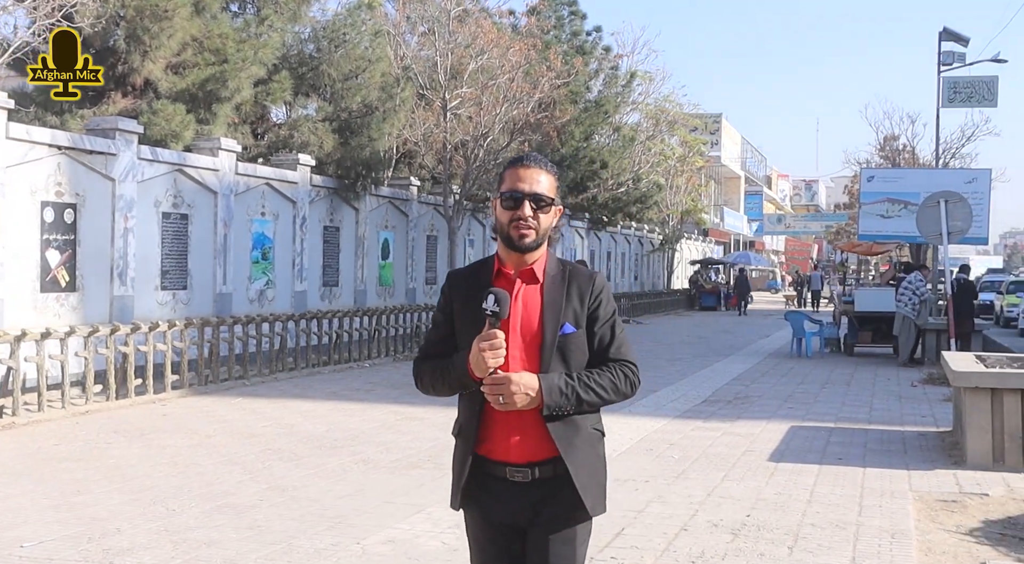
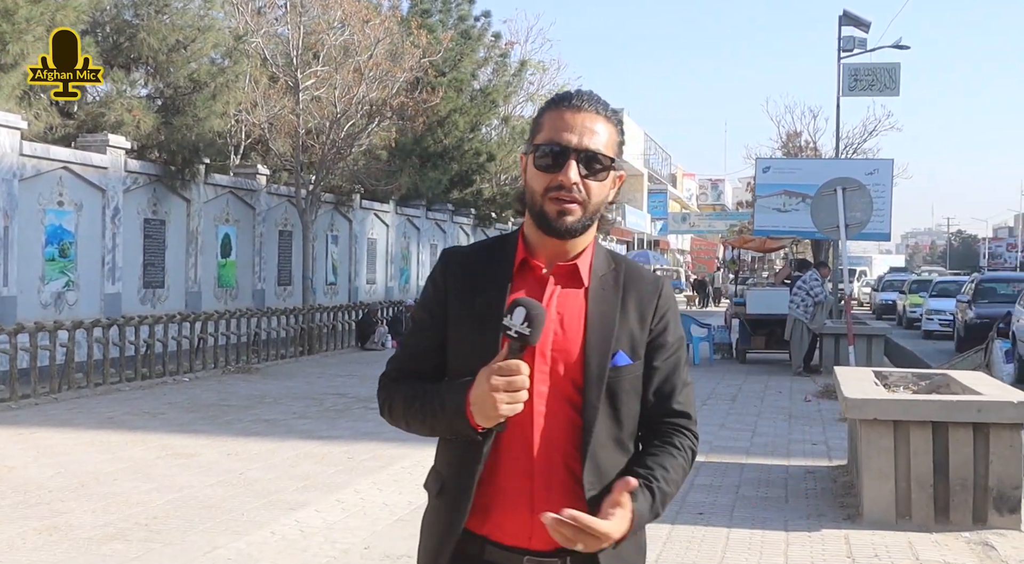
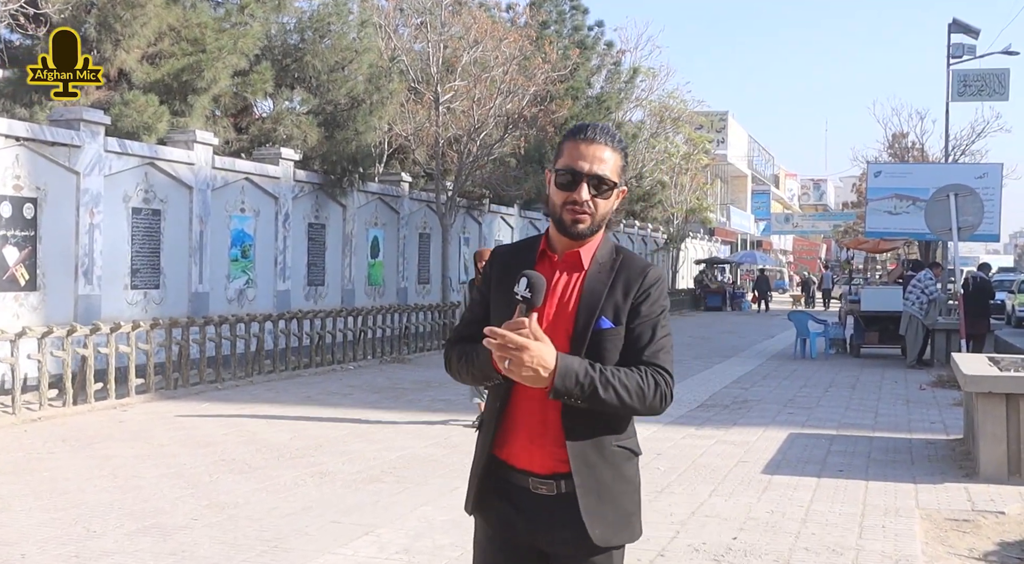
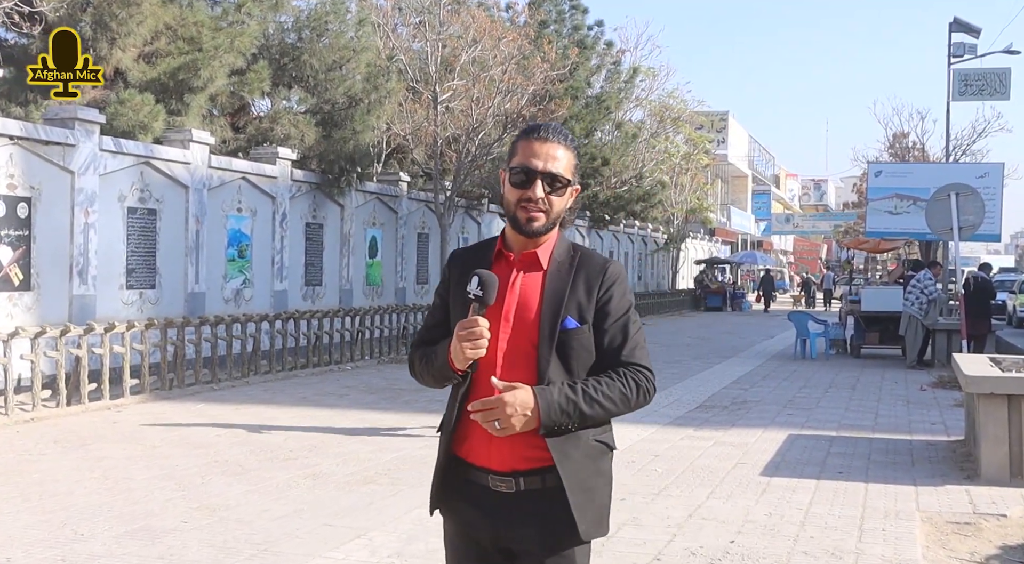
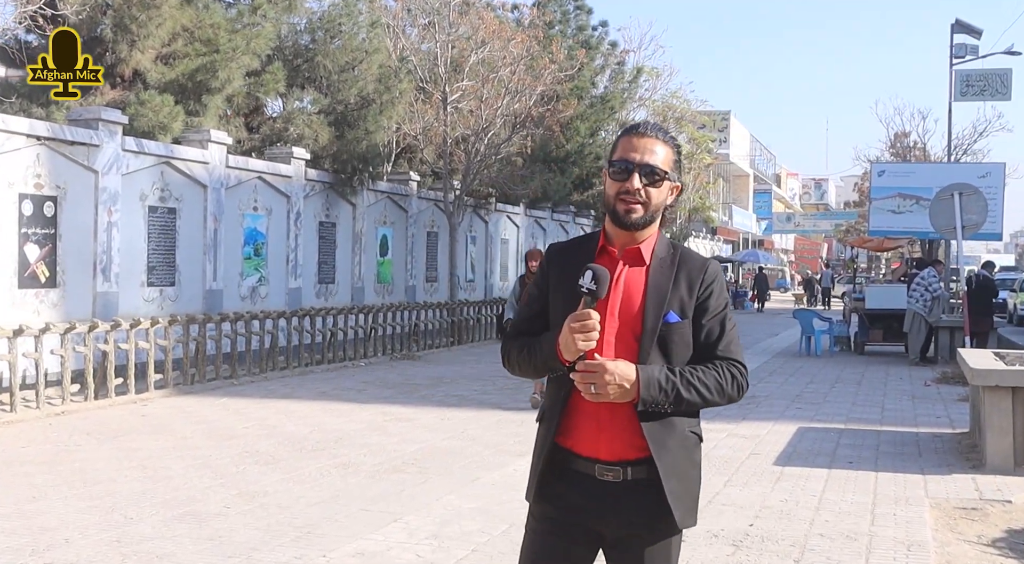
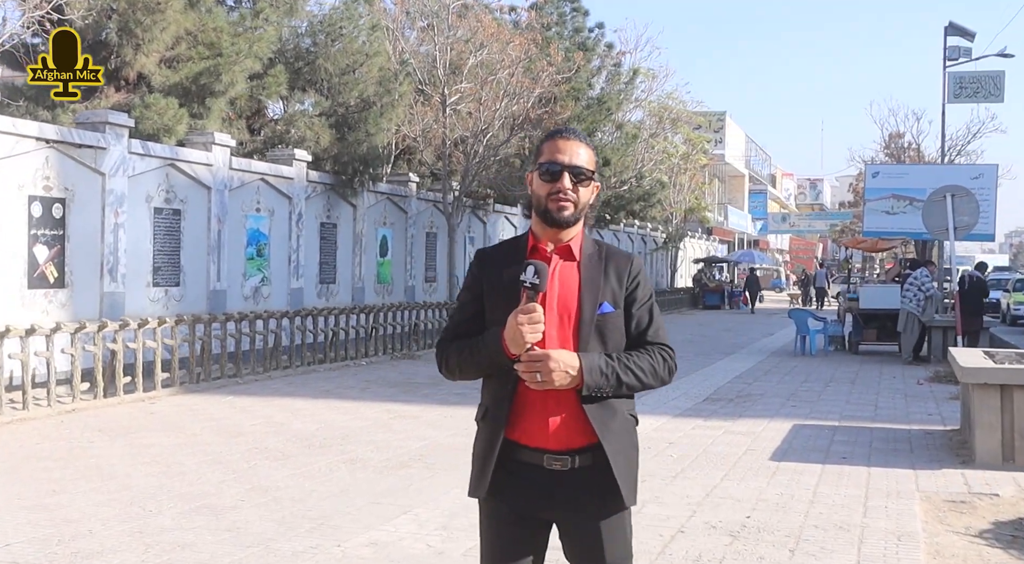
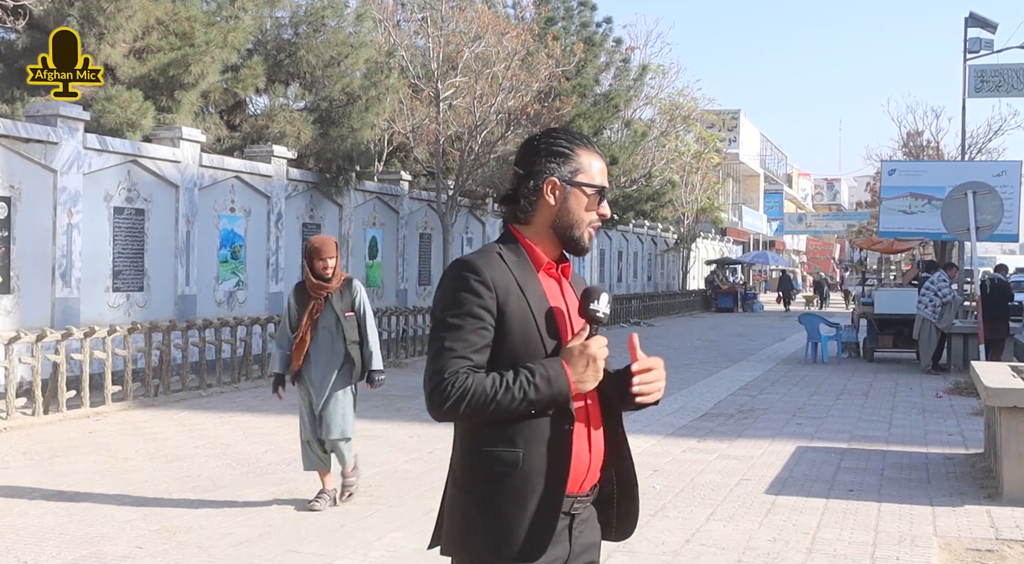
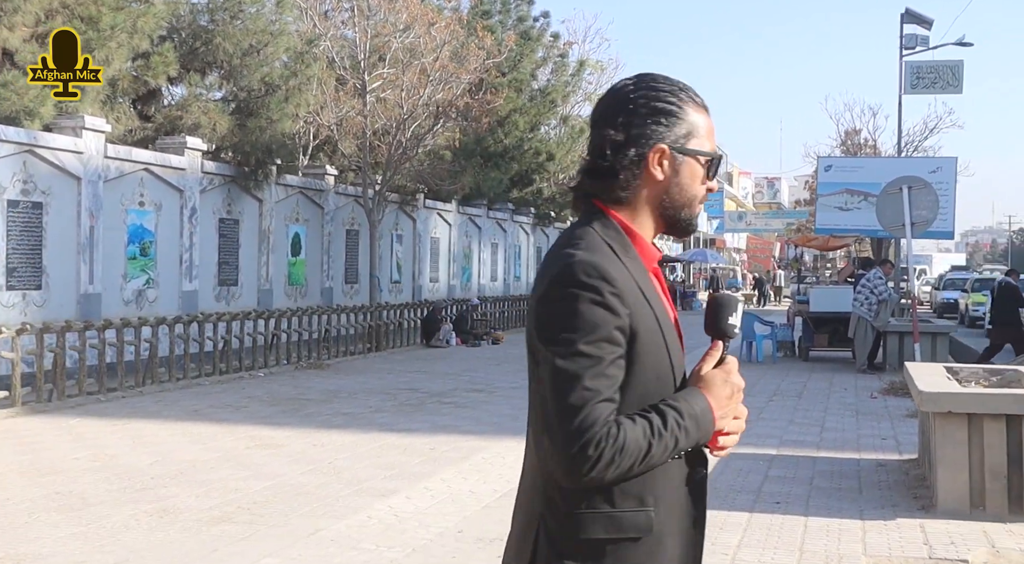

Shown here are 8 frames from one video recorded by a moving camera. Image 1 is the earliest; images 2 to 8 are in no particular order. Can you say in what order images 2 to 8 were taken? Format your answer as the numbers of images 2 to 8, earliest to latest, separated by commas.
6, 5, 3, 4, 7, 8, 2
